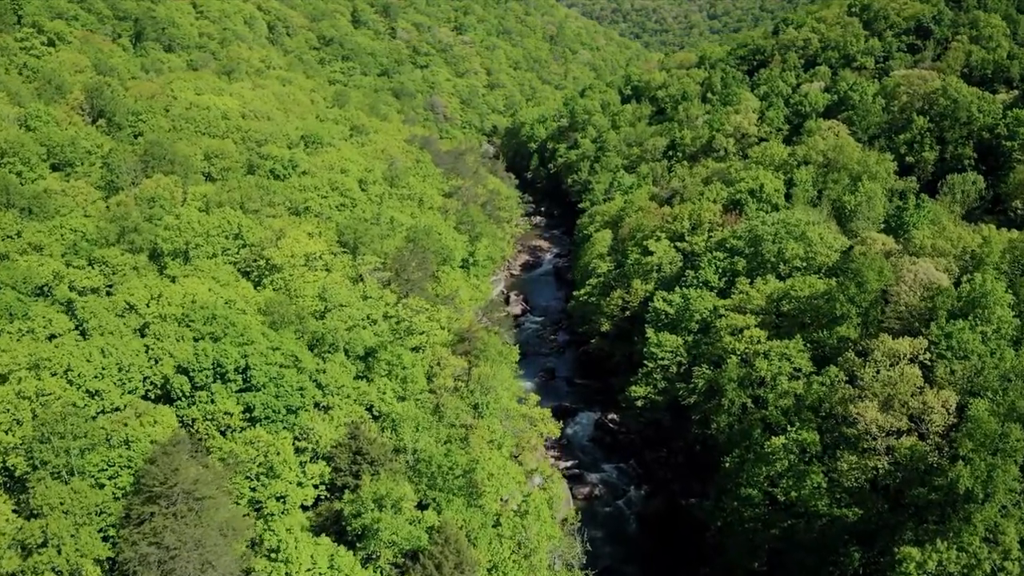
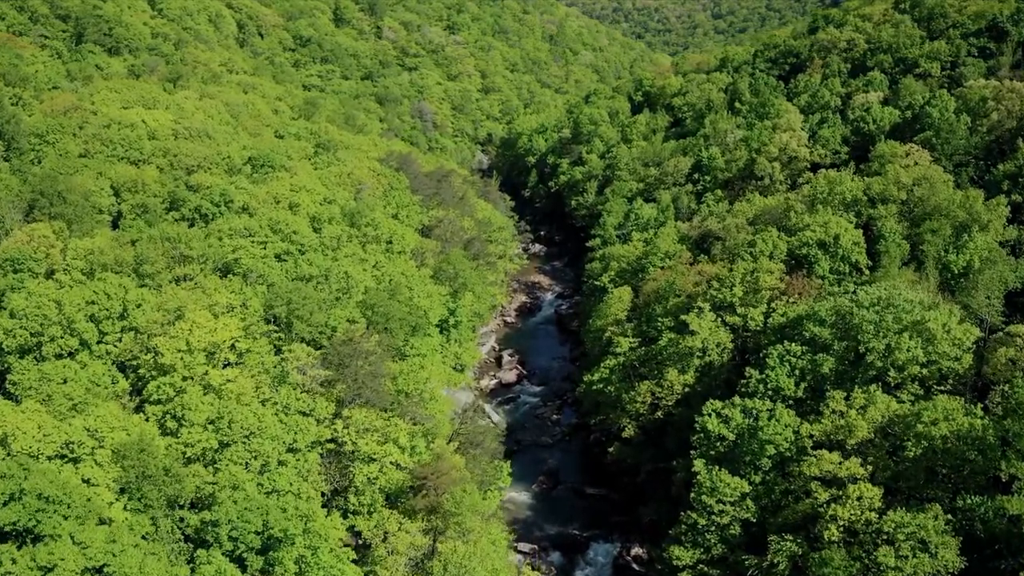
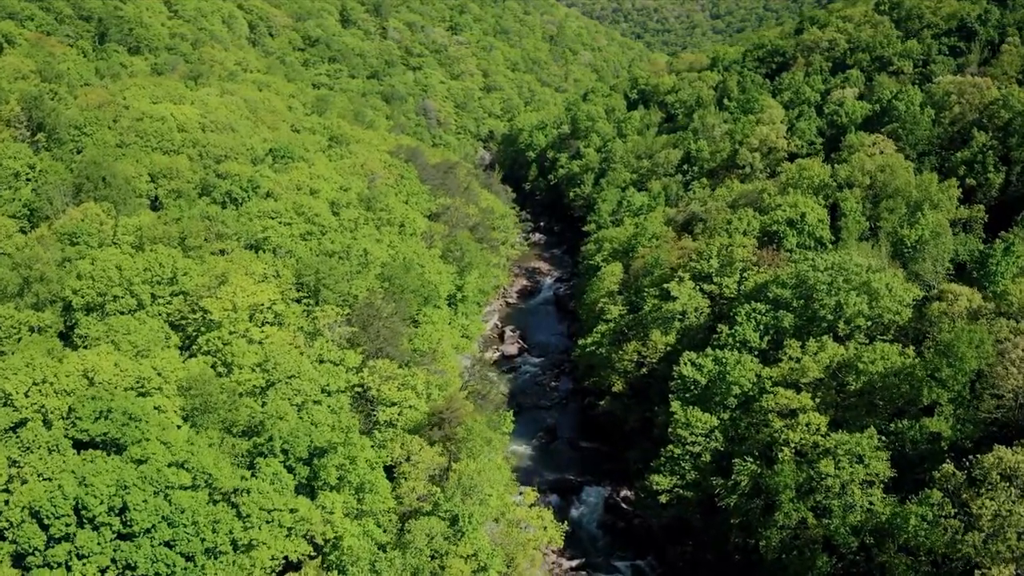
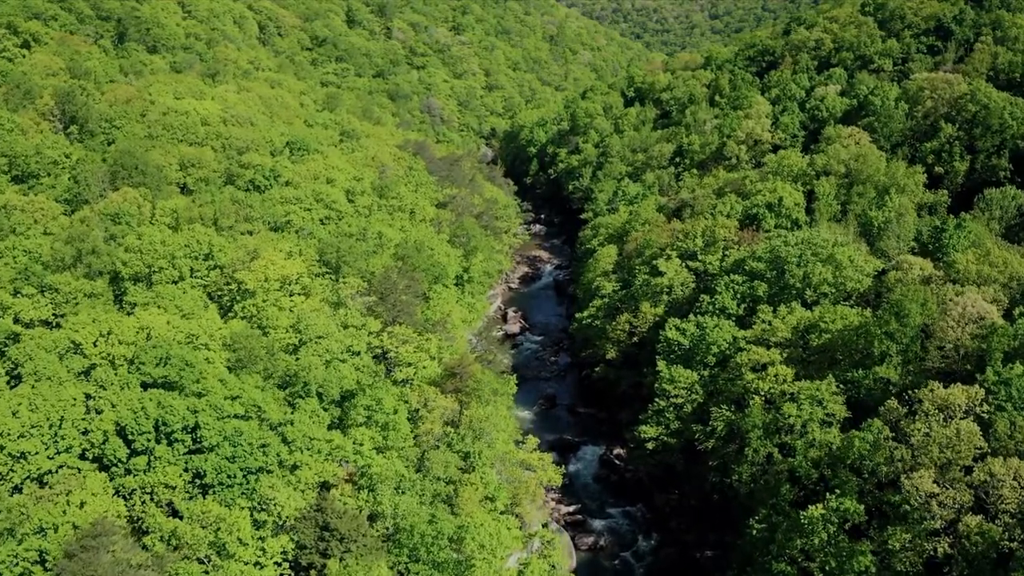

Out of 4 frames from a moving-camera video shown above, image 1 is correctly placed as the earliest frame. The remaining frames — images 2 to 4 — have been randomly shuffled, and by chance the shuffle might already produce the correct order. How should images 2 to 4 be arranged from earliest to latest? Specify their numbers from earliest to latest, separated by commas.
4, 3, 2
